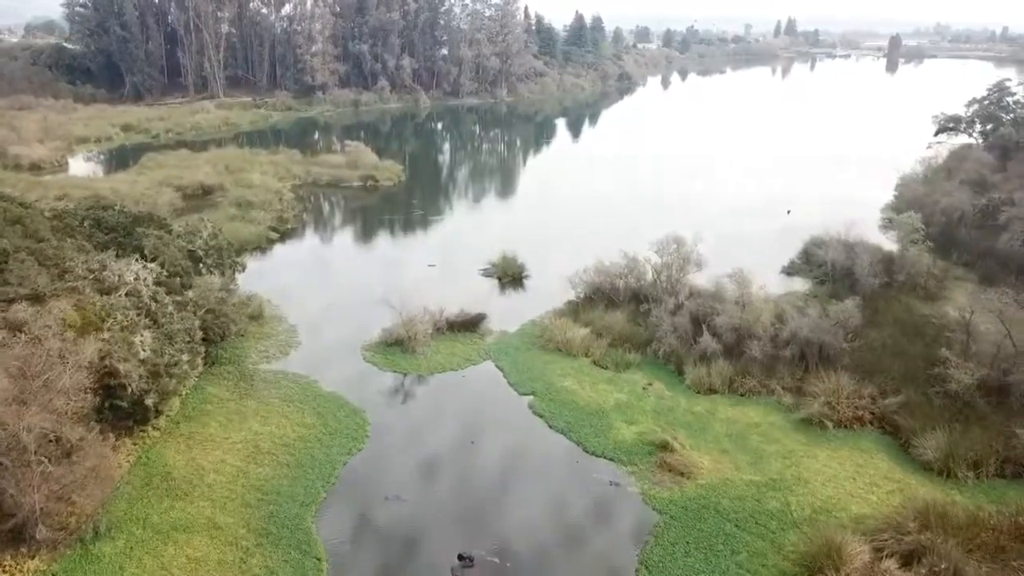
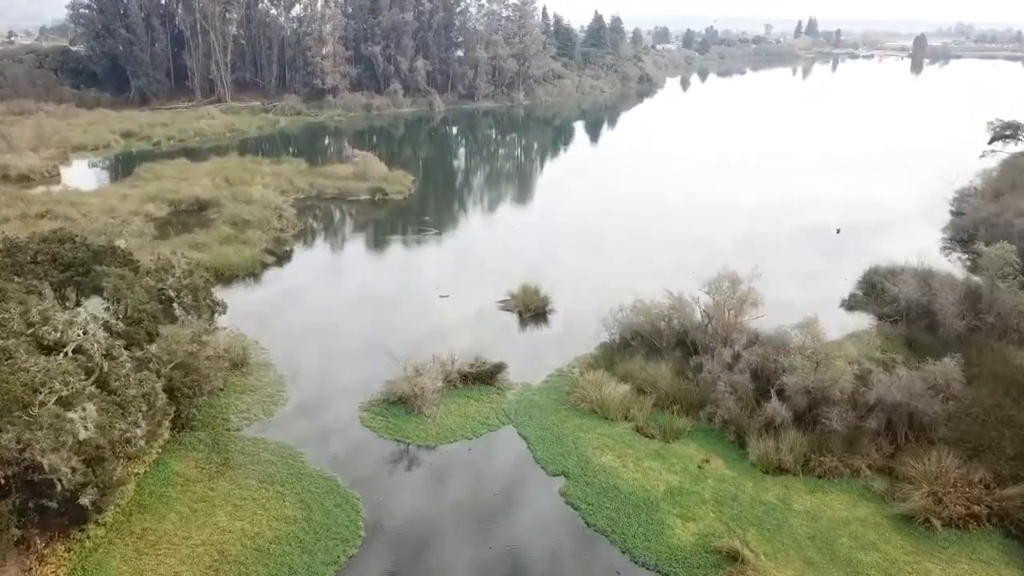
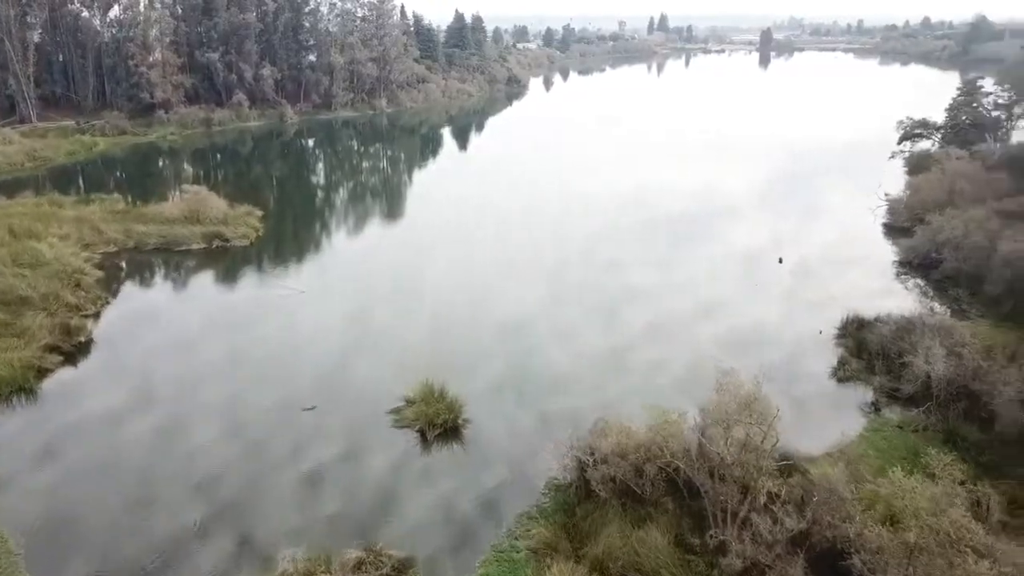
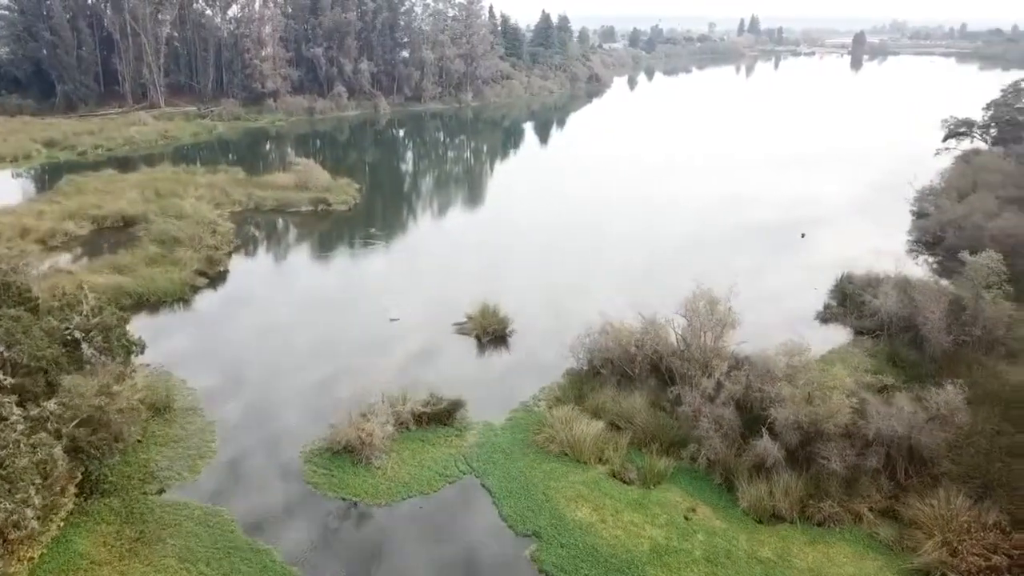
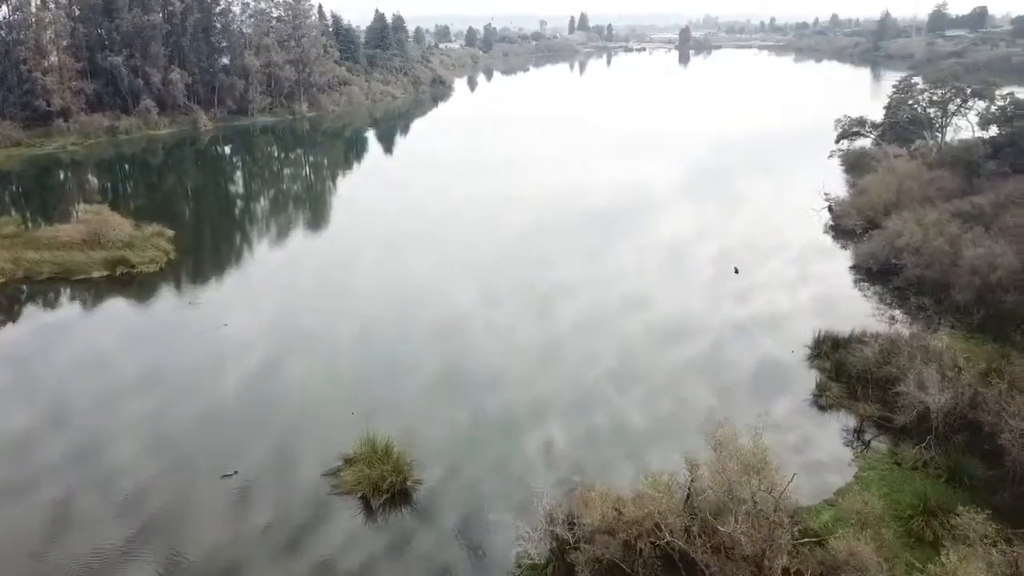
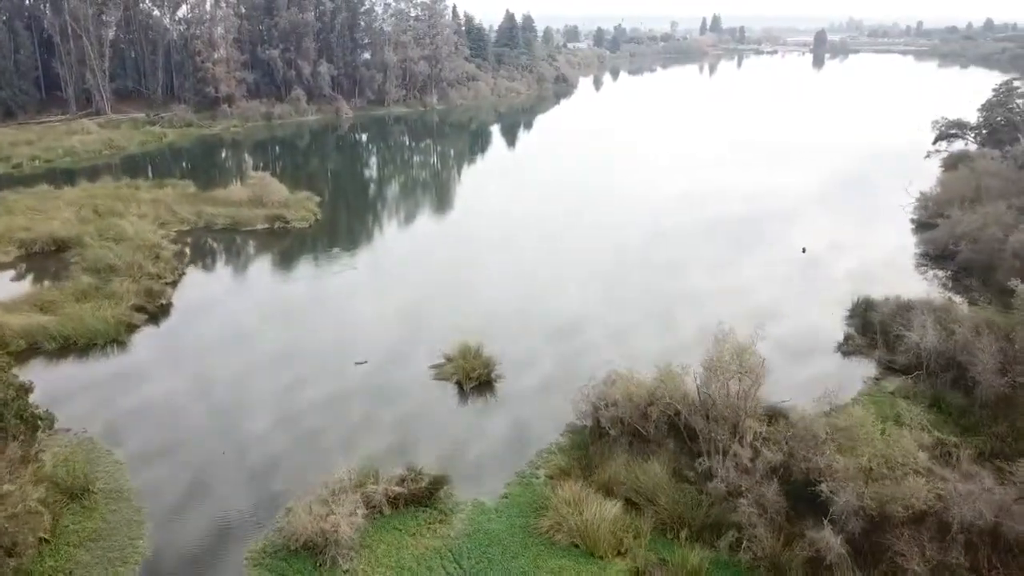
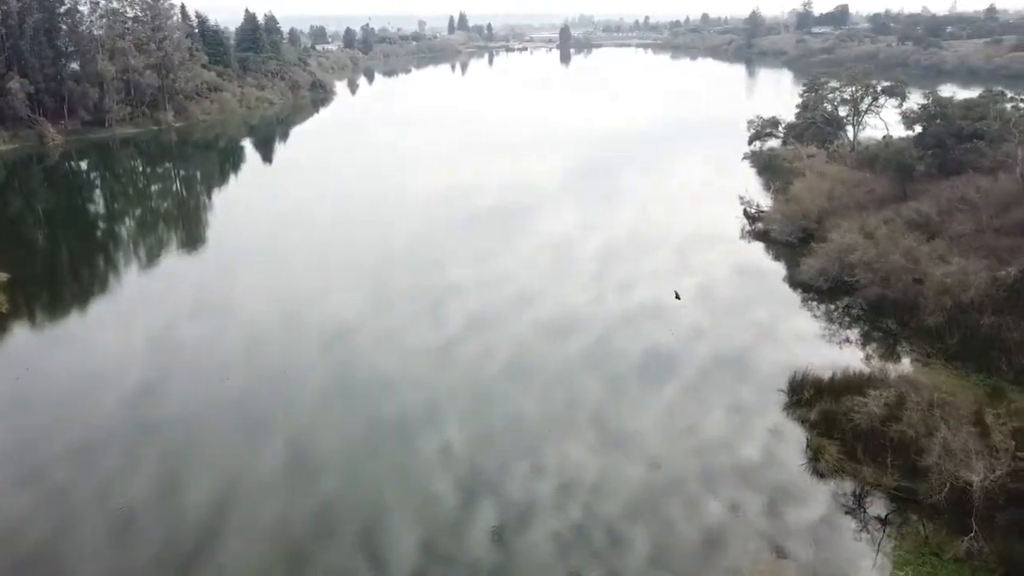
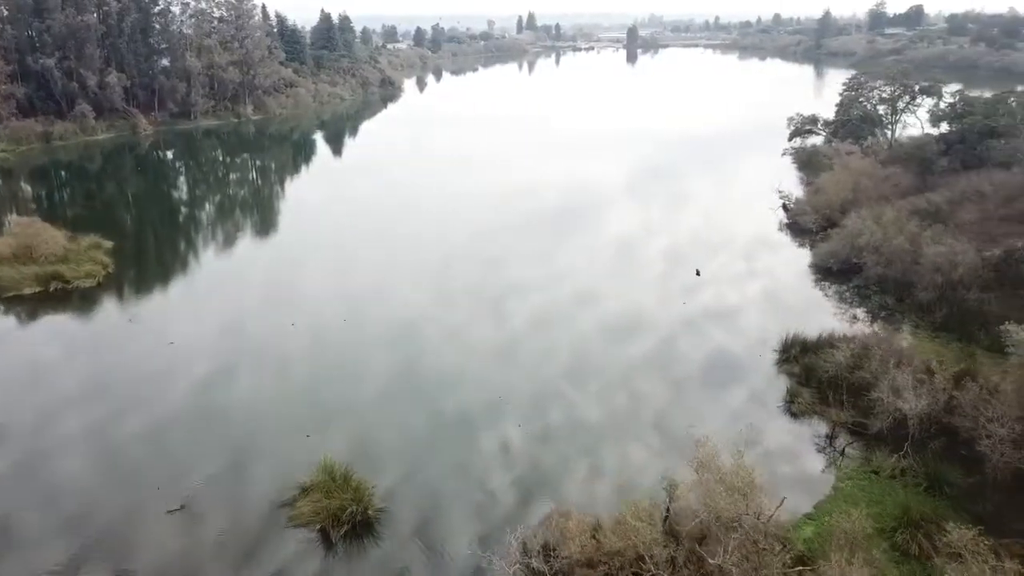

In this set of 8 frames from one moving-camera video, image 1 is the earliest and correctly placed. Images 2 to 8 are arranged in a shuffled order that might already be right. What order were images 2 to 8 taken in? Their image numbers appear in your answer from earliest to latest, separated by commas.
2, 4, 6, 3, 5, 8, 7
